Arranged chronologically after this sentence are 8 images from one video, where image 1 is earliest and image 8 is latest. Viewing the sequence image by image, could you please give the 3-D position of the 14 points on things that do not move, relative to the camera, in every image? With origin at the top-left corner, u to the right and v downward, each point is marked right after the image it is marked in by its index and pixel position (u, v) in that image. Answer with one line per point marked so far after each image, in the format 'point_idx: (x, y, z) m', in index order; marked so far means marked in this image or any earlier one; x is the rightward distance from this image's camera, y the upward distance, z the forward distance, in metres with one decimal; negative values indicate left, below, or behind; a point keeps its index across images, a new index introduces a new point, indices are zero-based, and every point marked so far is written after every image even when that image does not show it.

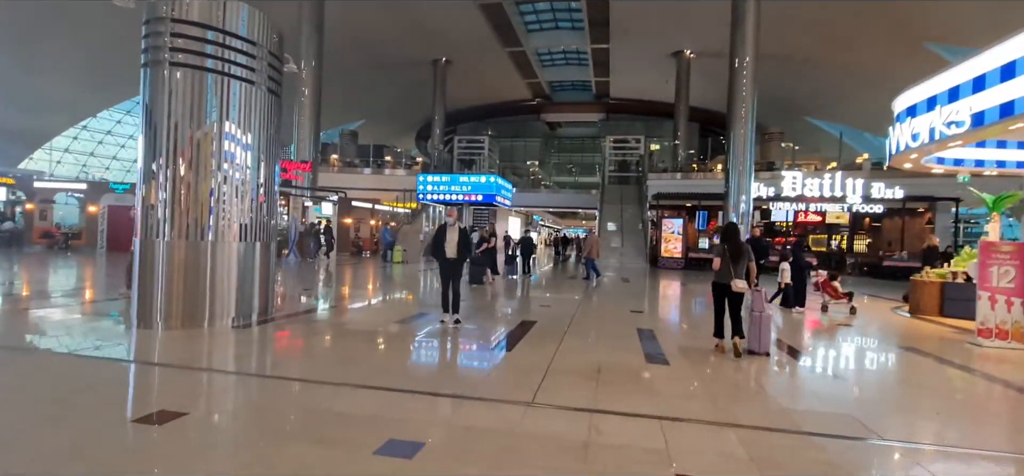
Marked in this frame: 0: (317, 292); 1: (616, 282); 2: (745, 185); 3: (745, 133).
0: (-4.8, -1.4, +12.9) m
1: (+3.4, -1.4, +16.0) m
2: (+7.3, +1.7, +15.7) m
3: (+7.5, +3.3, +15.8) m
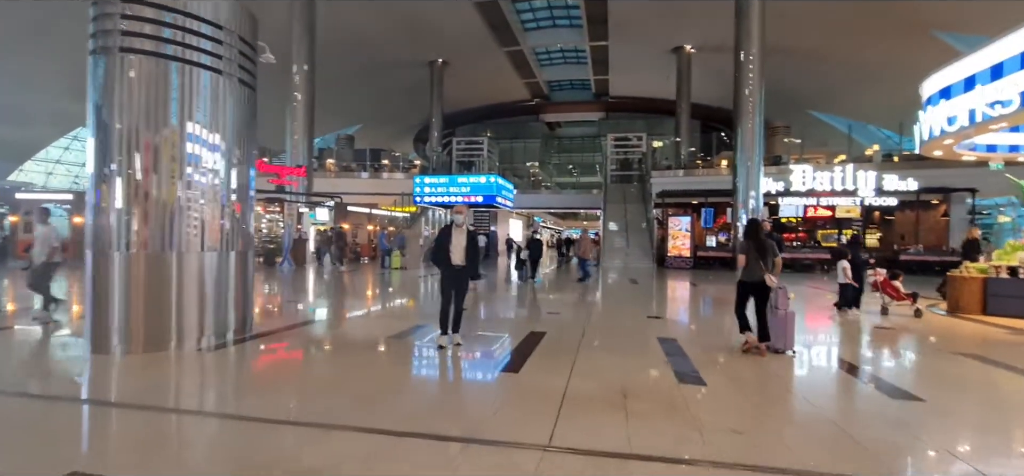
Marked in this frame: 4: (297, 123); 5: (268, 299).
0: (-4.7, -1.5, +12.4) m
1: (+3.5, -1.4, +15.5) m
2: (+7.3, +1.8, +15.2) m
3: (+7.4, +3.4, +15.3) m
4: (-7.9, +4.0, +18.0) m
5: (-5.7, -1.5, +12.2) m
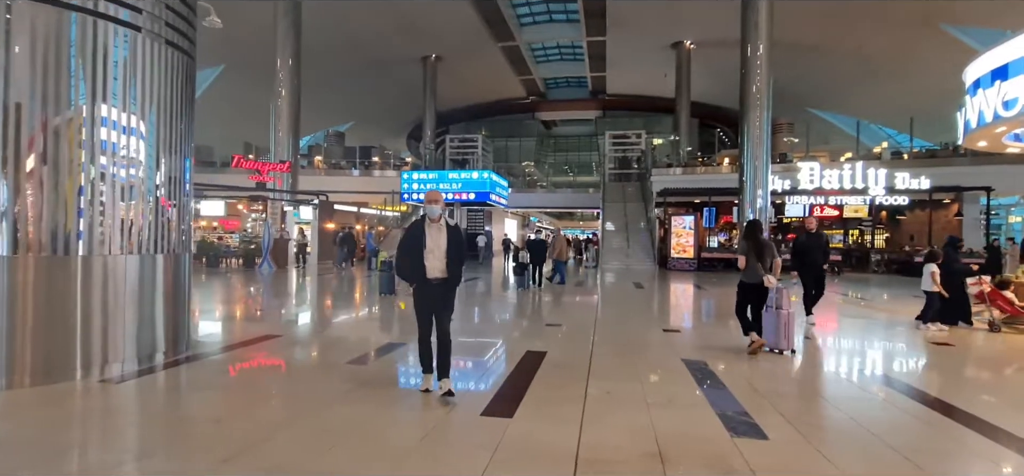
0: (-4.8, -1.5, +11.7) m
1: (+3.3, -1.4, +14.8) m
2: (+7.2, +1.7, +14.5) m
3: (+7.3, +3.4, +14.7) m
4: (-8.1, +4.0, +17.2) m
5: (-5.8, -1.5, +11.4) m
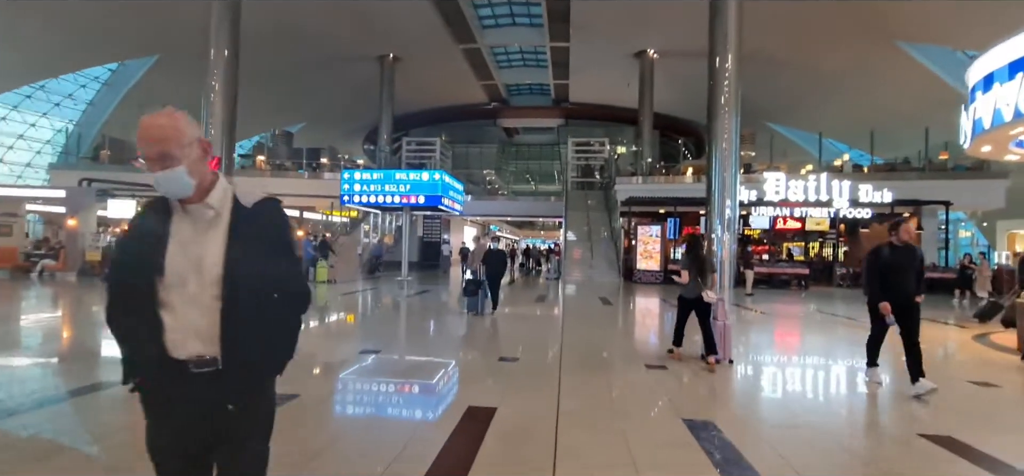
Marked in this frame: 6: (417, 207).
0: (-5.8, -1.7, +10.2) m
1: (+2.1, -1.7, +14.0) m
2: (+6.0, +1.4, +14.1) m
3: (+6.1, +3.0, +14.3) m
4: (-9.4, +3.8, +15.6) m
5: (-6.7, -1.6, +9.9) m
6: (-2.8, +0.9, +14.2) m
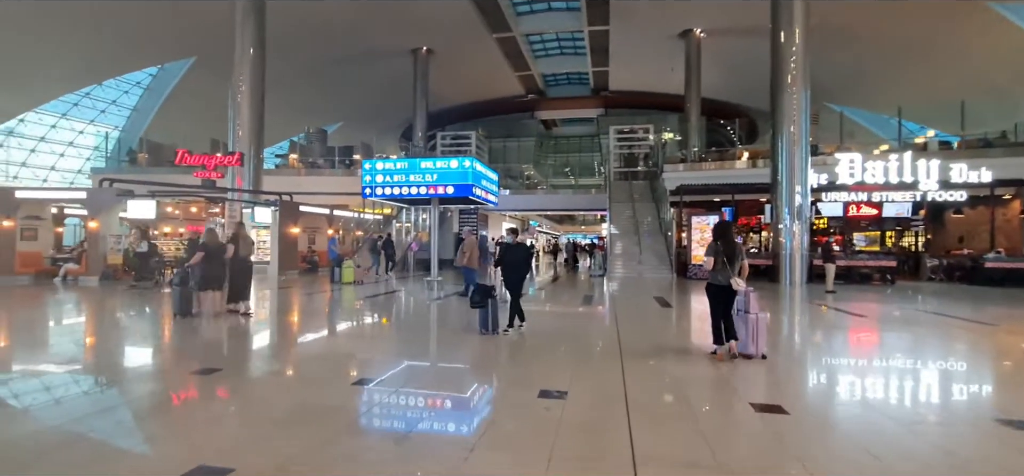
0: (-5.0, -1.7, +9.7) m
1: (+3.2, -1.5, +12.8) m
2: (+7.0, +1.7, +12.6) m
3: (+7.1, +3.3, +12.7) m
4: (-8.3, +3.8, +15.3) m
5: (-5.9, -1.6, +9.4) m
6: (-1.7, +1.0, +13.4) m
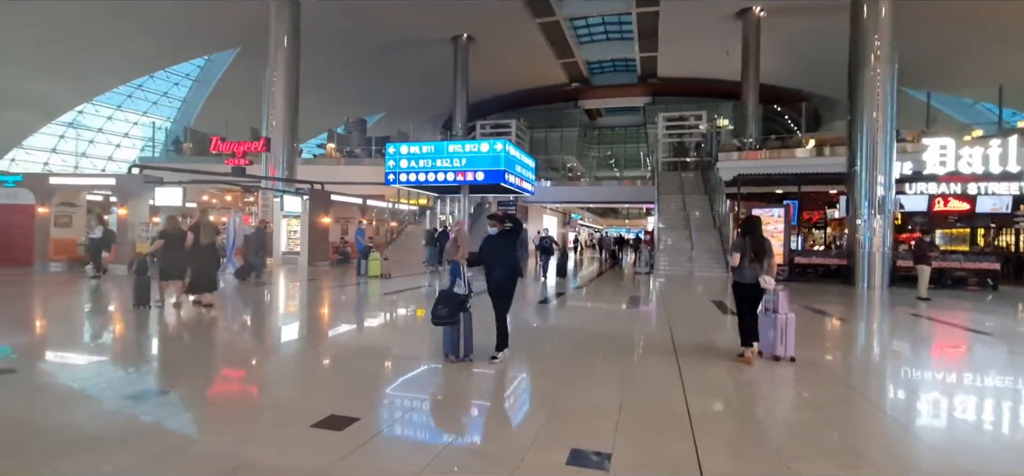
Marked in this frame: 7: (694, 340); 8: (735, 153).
0: (-4.3, -1.5, +9.3) m
1: (+4.1, -1.4, +11.7) m
2: (+7.9, +1.7, +11.1) m
3: (+8.1, +3.4, +11.2) m
4: (-7.1, +4.1, +15.1) m
5: (-5.3, -1.4, +9.1) m
6: (-0.7, +1.2, +12.6) m
7: (+2.8, -1.7, +7.6) m
8: (+8.1, +3.0, +18.0) m
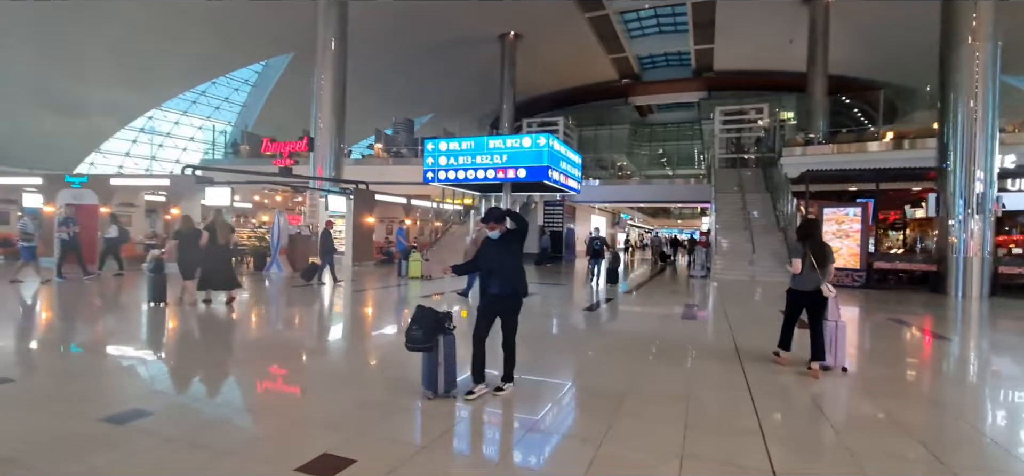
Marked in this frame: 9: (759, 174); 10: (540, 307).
0: (-3.5, -1.5, +9.2) m
1: (+5.1, -1.4, +10.8) m
2: (+8.9, +1.7, +9.8) m
3: (+9.0, +3.3, +10.0) m
4: (-5.6, +4.1, +15.3) m
5: (-4.5, -1.4, +9.2) m
6: (+0.4, +1.2, +12.2) m
7: (+3.4, -1.7, +6.9) m
8: (+9.7, +2.9, +16.7) m
9: (+9.7, +2.5, +19.6) m
10: (+0.6, -1.5, +10.2) m
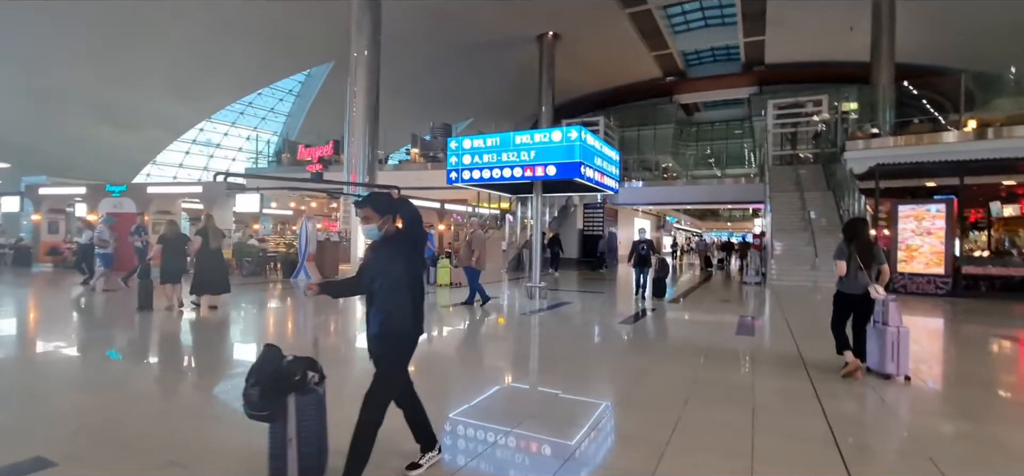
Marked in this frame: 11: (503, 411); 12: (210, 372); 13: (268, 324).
0: (-2.9, -1.6, +8.9) m
1: (+5.8, -1.5, +9.8) m
2: (+9.5, +1.7, +8.5) m
3: (+9.6, +3.3, +8.6) m
4: (-4.5, +4.0, +15.2) m
5: (-3.9, -1.5, +9.0) m
6: (+1.2, +1.1, +11.6) m
7: (+3.8, -1.7, +6.0) m
8: (+10.9, +2.9, +15.3) m
9: (+11.2, +2.4, +18.2) m
10: (+1.2, -1.6, +9.5) m
11: (-0.2, -1.6, +4.3) m
12: (-3.4, -1.5, +5.4) m
13: (-4.3, -1.5, +8.6) m
